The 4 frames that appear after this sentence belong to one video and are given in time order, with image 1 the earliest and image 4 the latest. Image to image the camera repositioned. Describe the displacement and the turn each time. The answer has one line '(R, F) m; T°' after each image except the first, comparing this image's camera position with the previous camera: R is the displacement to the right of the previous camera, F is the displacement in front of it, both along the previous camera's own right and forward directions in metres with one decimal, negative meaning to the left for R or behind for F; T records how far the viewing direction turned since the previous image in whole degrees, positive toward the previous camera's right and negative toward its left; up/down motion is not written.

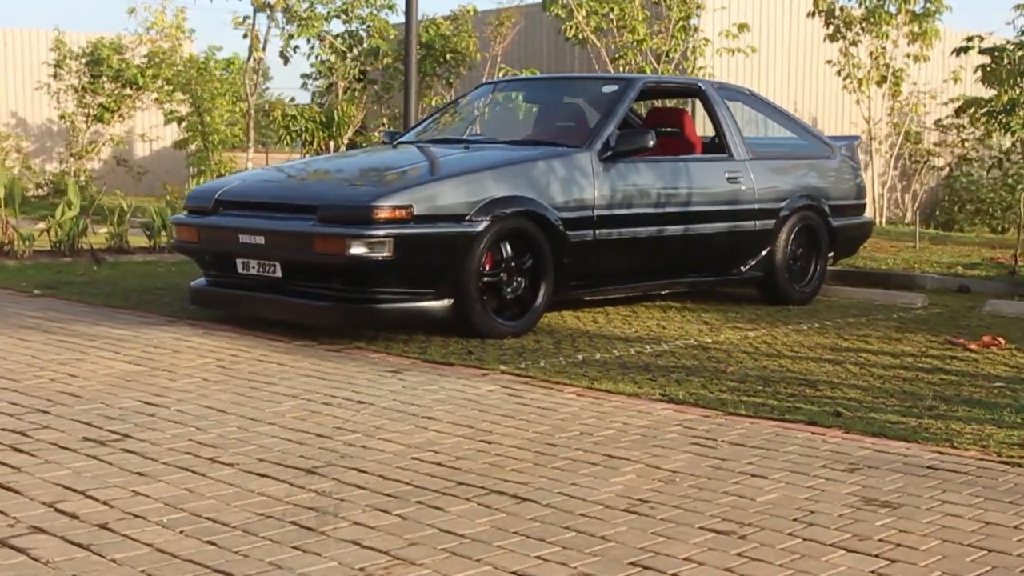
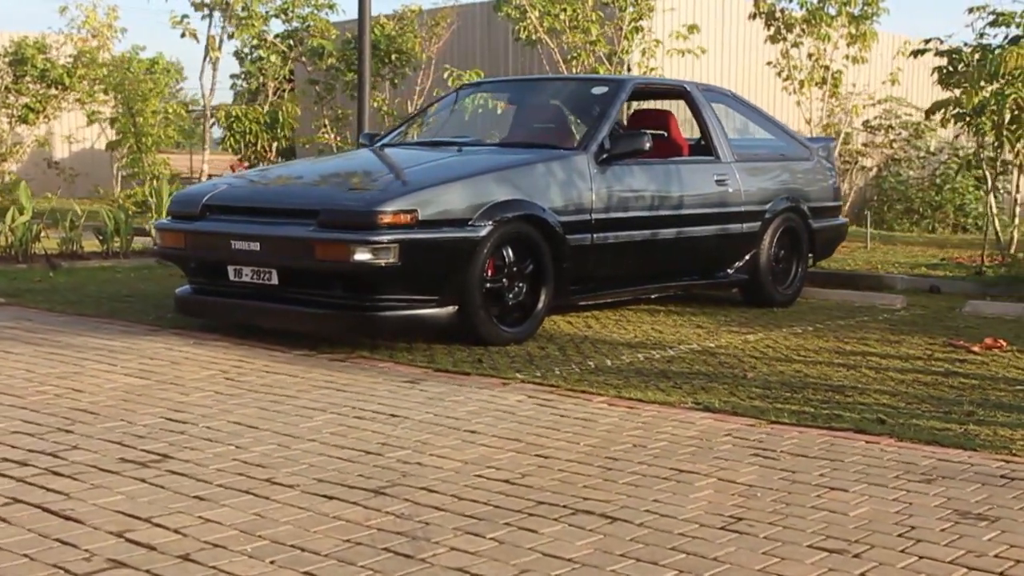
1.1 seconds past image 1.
(-0.5, +0.2) m; +4°
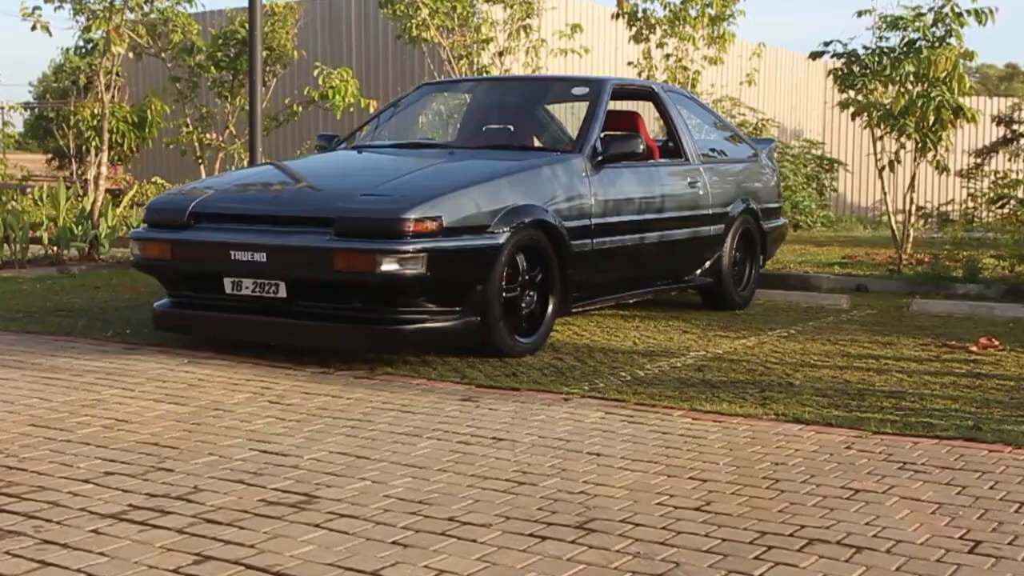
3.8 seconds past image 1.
(-1.2, +0.4) m; +9°
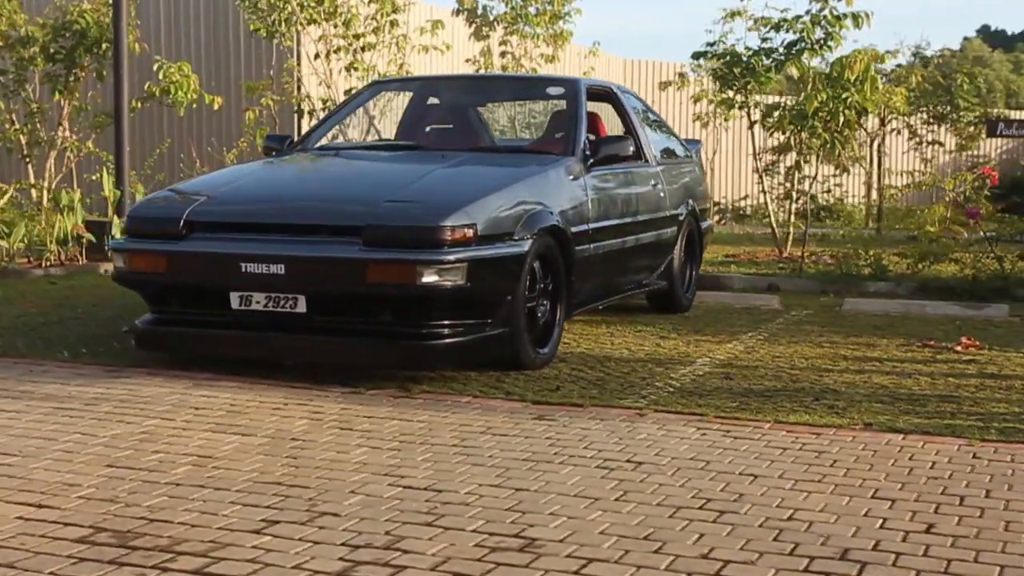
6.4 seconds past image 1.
(-1.3, +0.5) m; +10°
